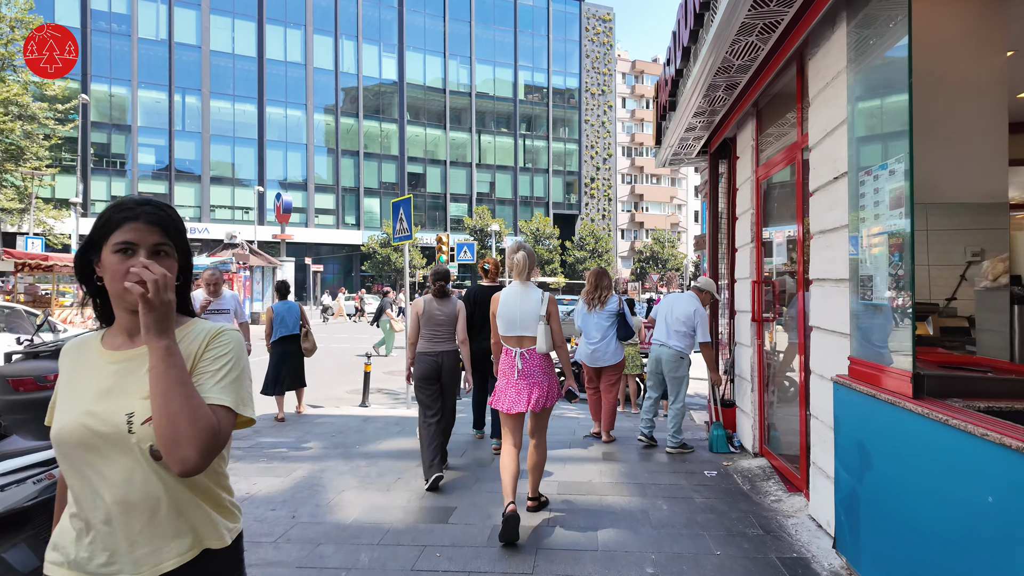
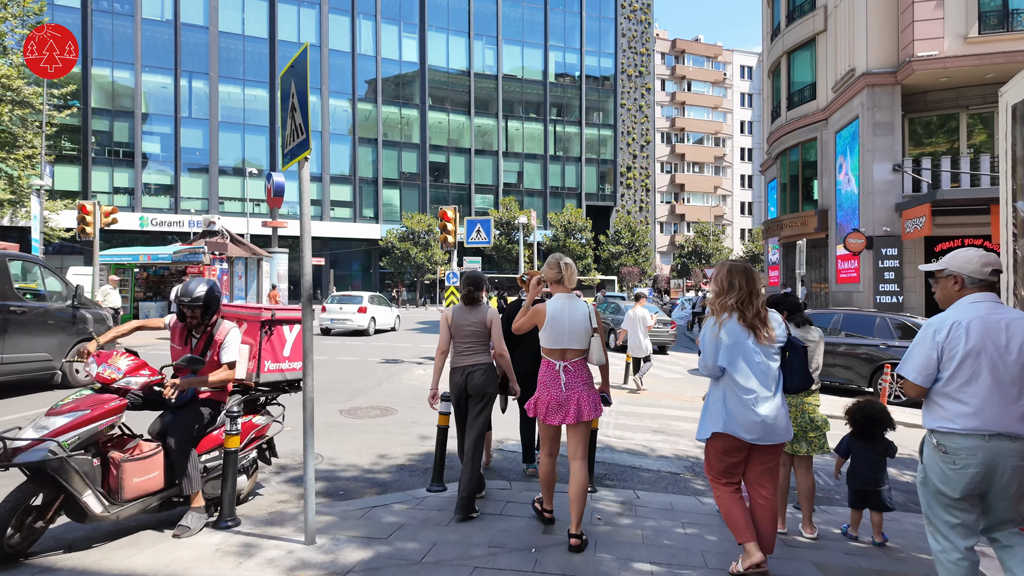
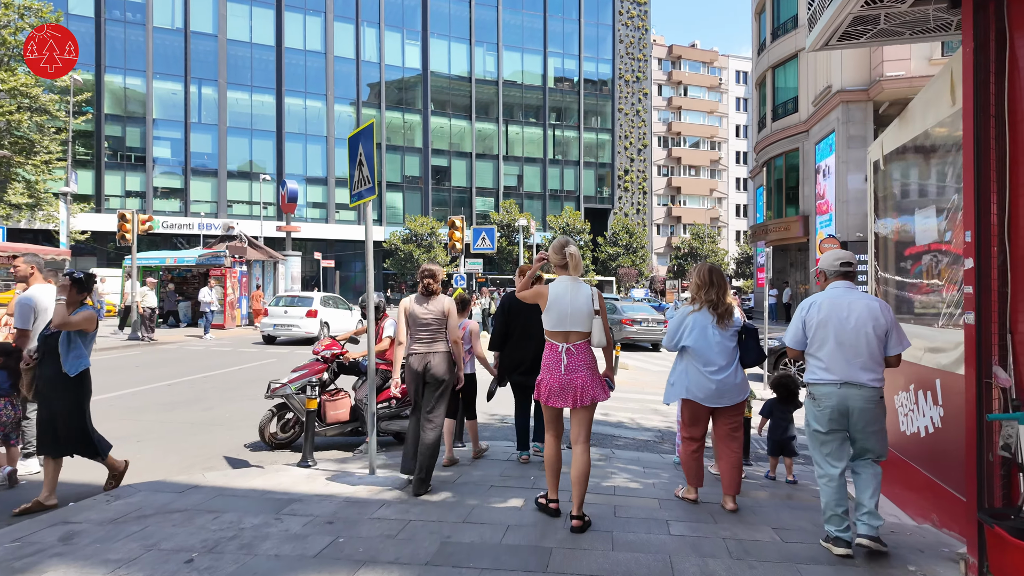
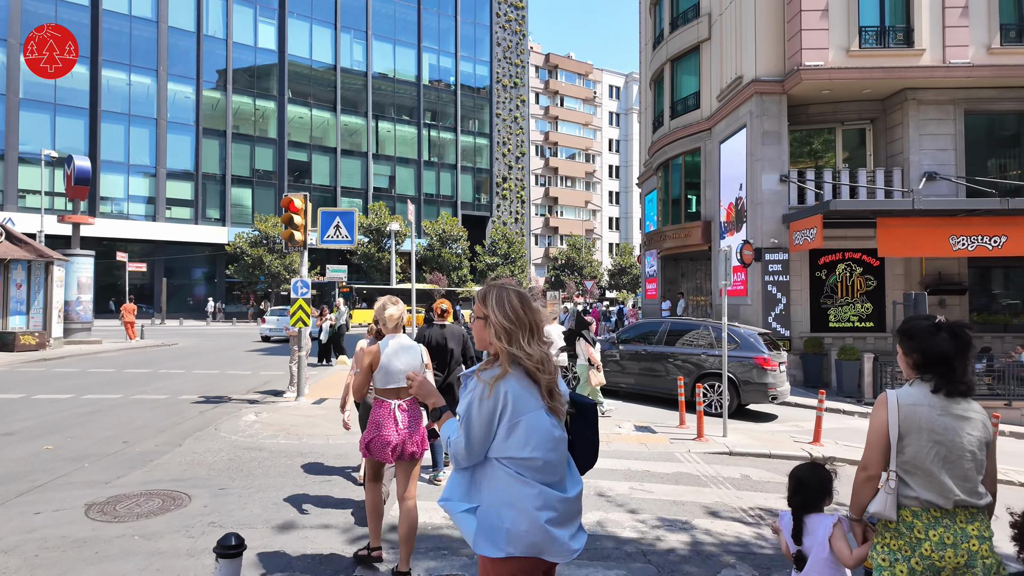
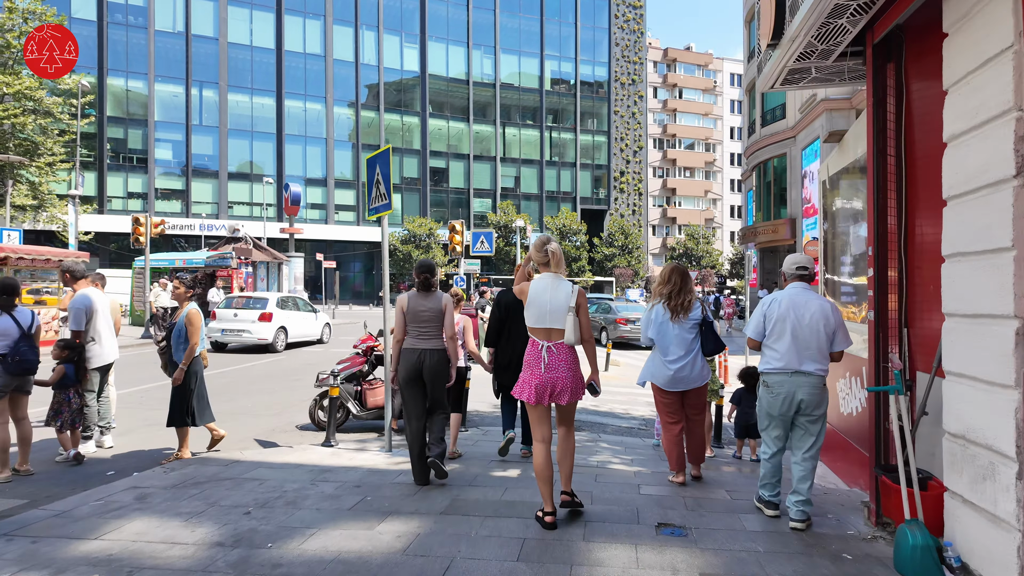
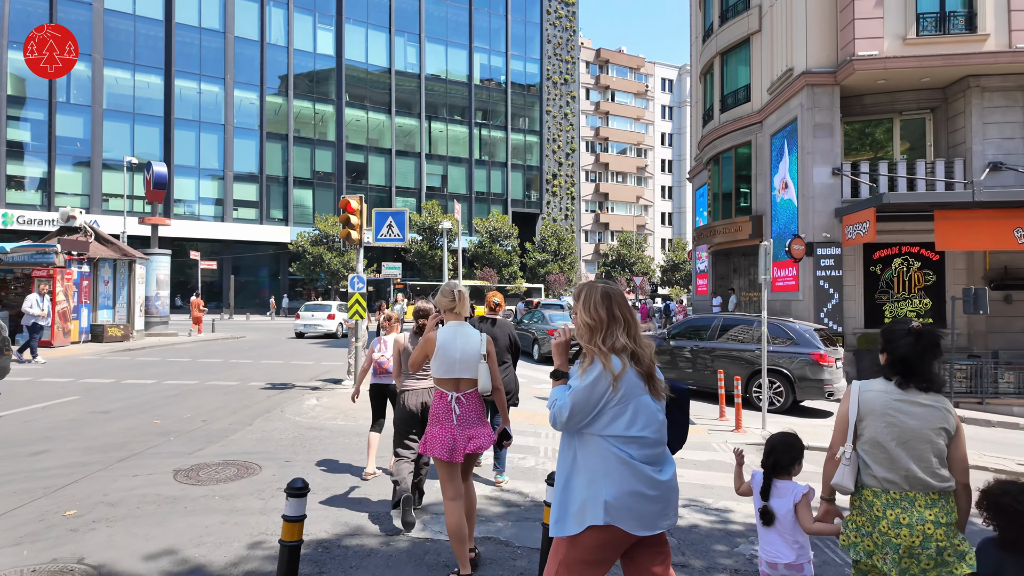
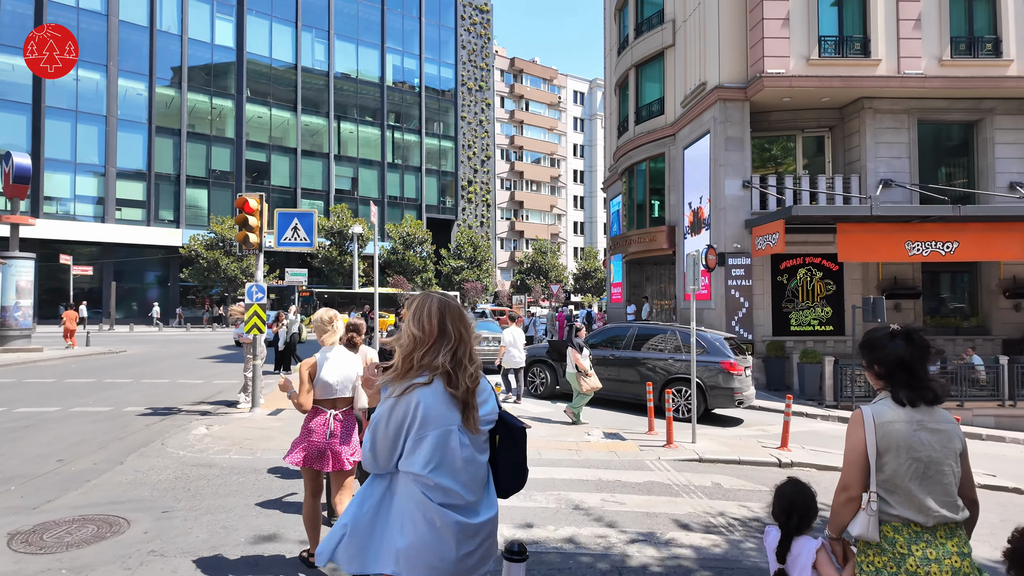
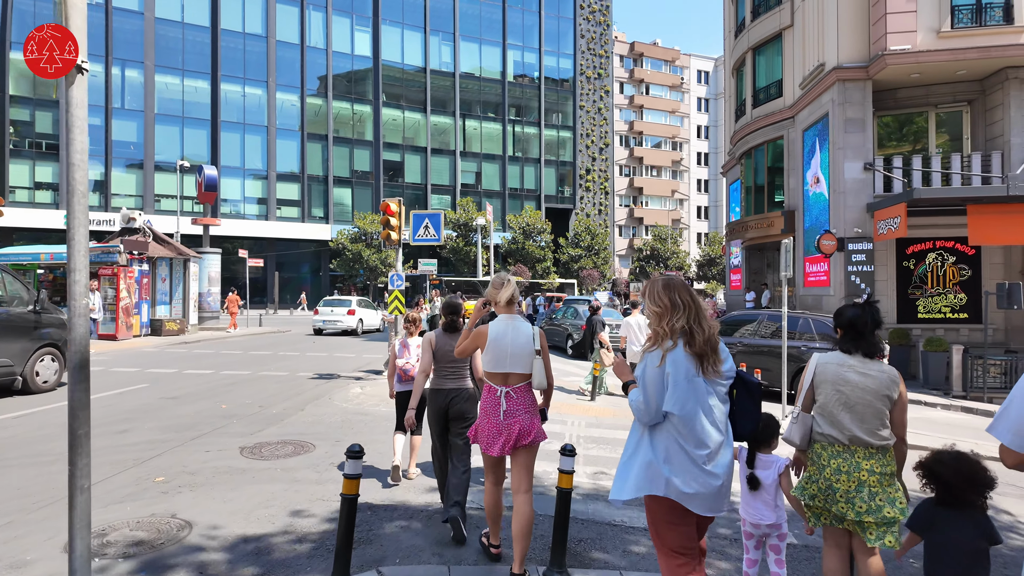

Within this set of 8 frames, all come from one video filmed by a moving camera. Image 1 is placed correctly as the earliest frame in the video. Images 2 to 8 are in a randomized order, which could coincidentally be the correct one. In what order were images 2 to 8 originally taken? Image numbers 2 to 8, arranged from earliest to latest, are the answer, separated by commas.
5, 3, 2, 8, 6, 4, 7
